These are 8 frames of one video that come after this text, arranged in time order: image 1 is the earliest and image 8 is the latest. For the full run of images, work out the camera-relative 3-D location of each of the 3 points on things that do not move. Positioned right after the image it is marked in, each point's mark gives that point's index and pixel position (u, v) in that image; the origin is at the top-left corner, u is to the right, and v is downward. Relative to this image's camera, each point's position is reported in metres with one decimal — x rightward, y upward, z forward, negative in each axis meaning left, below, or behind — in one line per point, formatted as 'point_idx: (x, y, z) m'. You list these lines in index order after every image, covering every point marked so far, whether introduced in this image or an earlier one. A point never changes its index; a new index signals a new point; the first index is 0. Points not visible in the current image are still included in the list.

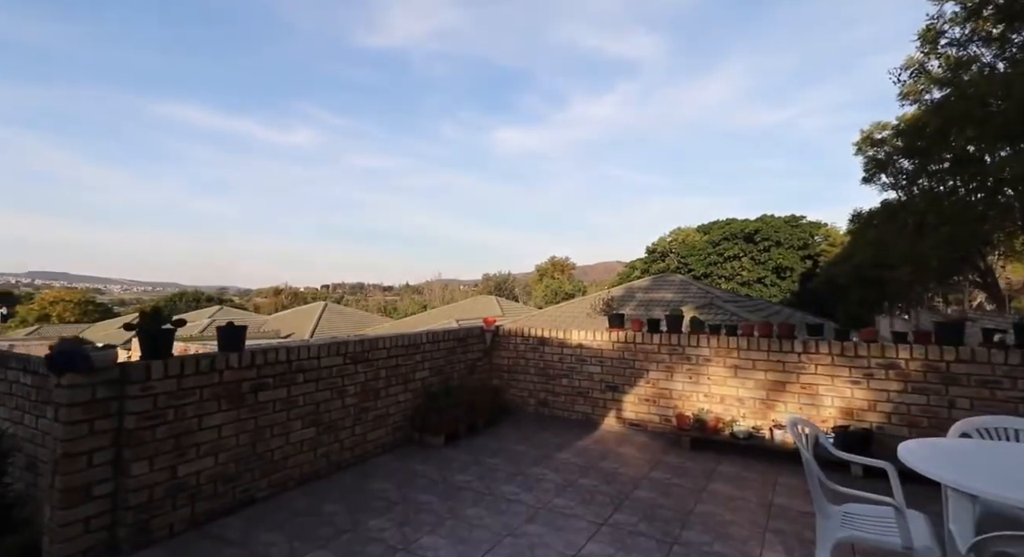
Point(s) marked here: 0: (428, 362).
0: (-0.8, -0.8, +5.6) m
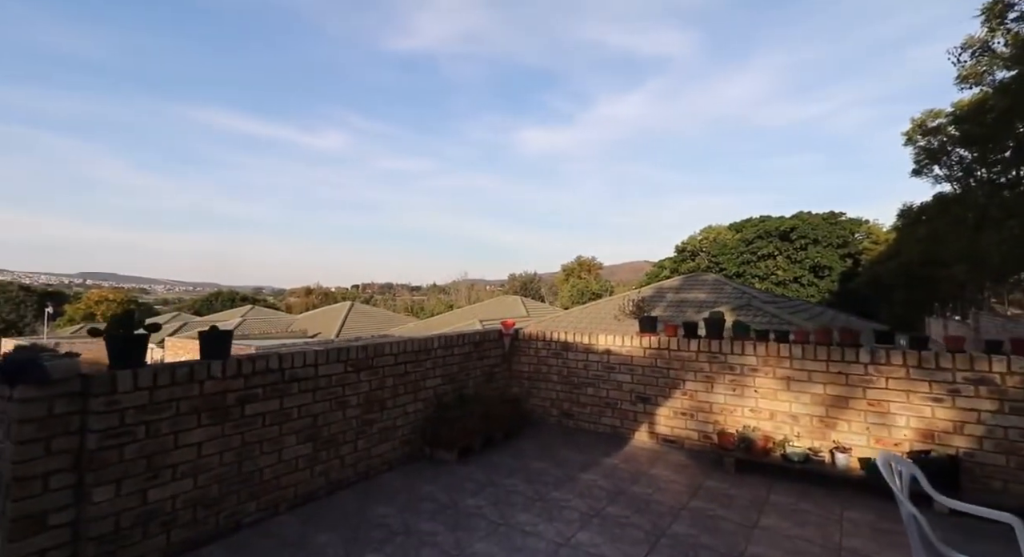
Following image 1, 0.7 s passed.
0: (-0.7, -0.8, +5.1) m
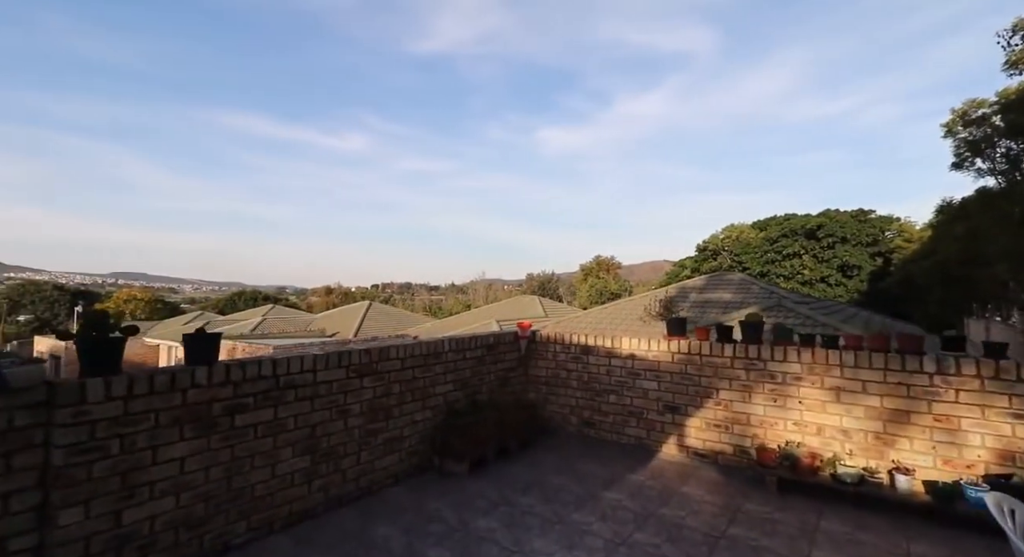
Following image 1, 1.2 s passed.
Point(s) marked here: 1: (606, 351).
0: (-0.5, -0.8, +4.7) m
1: (+0.8, -0.6, +4.9) m
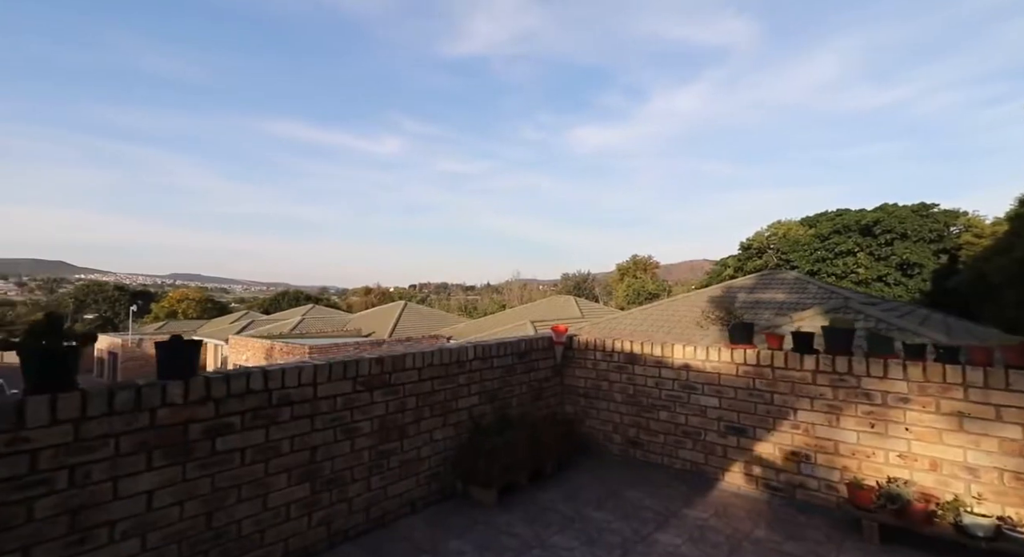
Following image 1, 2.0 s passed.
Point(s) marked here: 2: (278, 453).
0: (-0.3, -0.8, +4.2) m
1: (+1.1, -0.6, +4.2) m
2: (-1.3, -0.9, +3.0) m
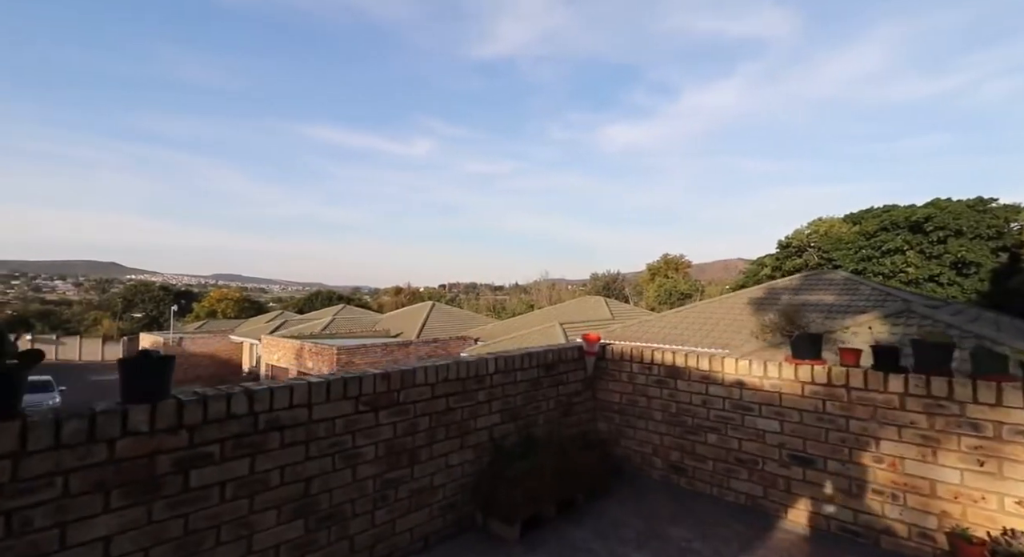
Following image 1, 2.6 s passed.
0: (-0.1, -0.8, +3.7) m
1: (+1.3, -0.6, +3.7) m
2: (-1.1, -1.0, +2.6) m
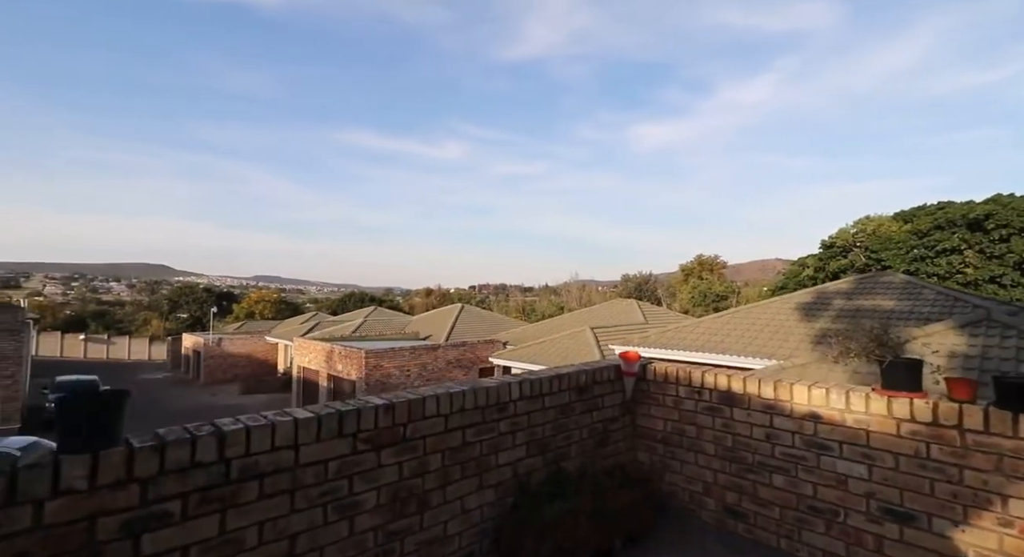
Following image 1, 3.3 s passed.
0: (+0.1, -0.9, +3.2) m
1: (+1.4, -0.7, +3.1) m
2: (-1.0, -1.0, +2.1) m
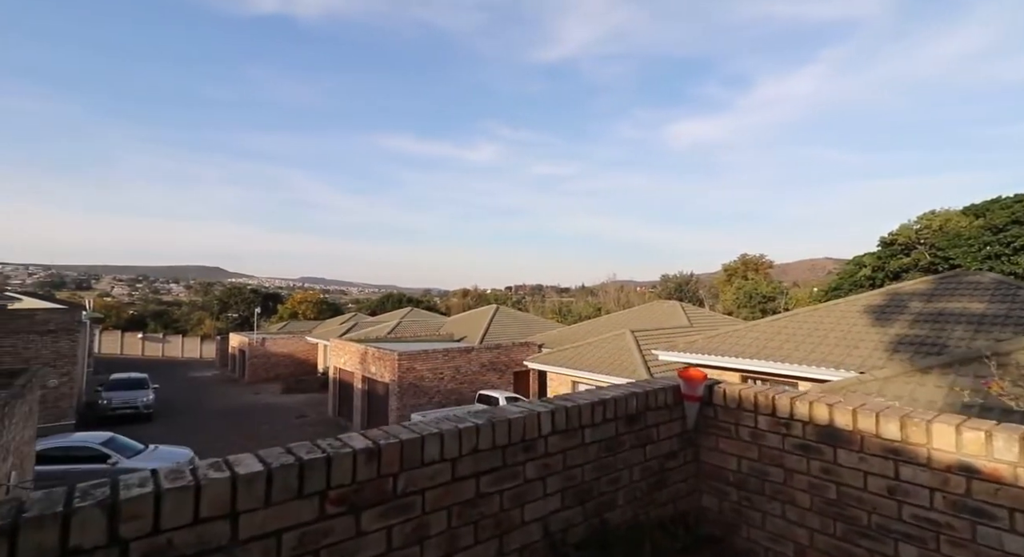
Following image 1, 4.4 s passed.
0: (+0.2, -0.9, +2.5) m
1: (+1.5, -0.7, +2.3) m
2: (-1.0, -1.0, +1.5) m
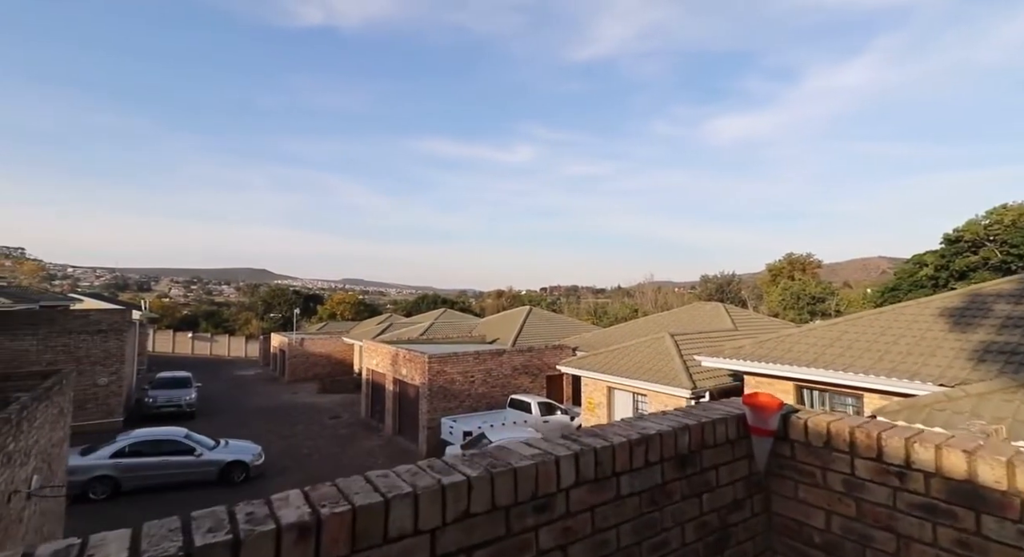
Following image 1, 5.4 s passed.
0: (+0.2, -0.9, +1.8) m
1: (+1.6, -0.7, +1.5) m
2: (-1.0, -1.0, +0.9) m
